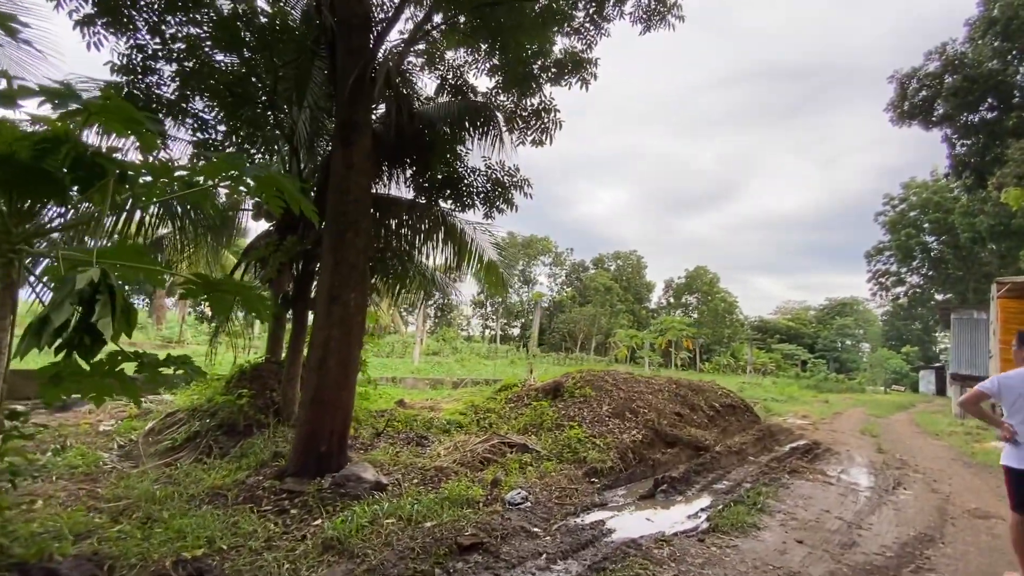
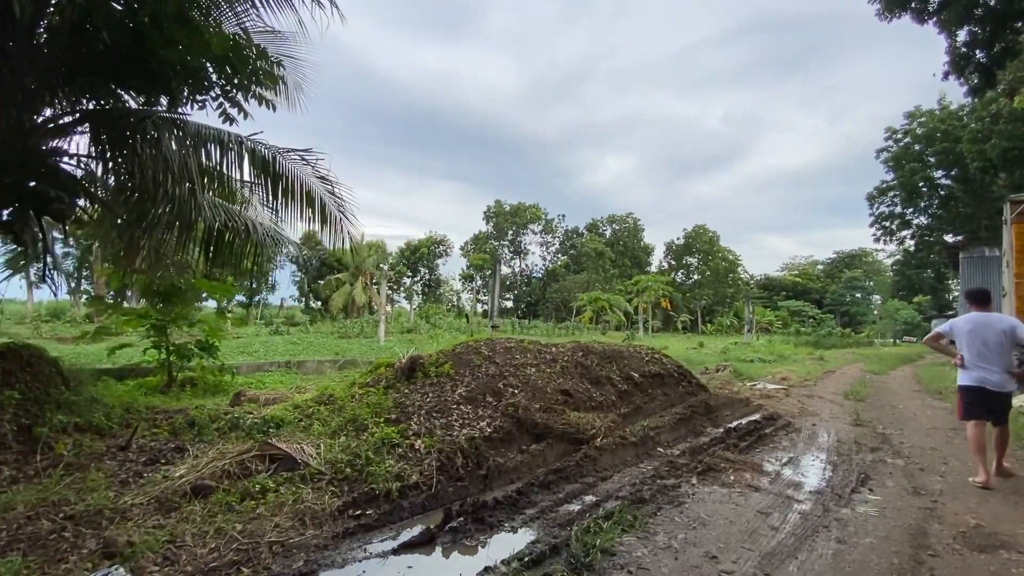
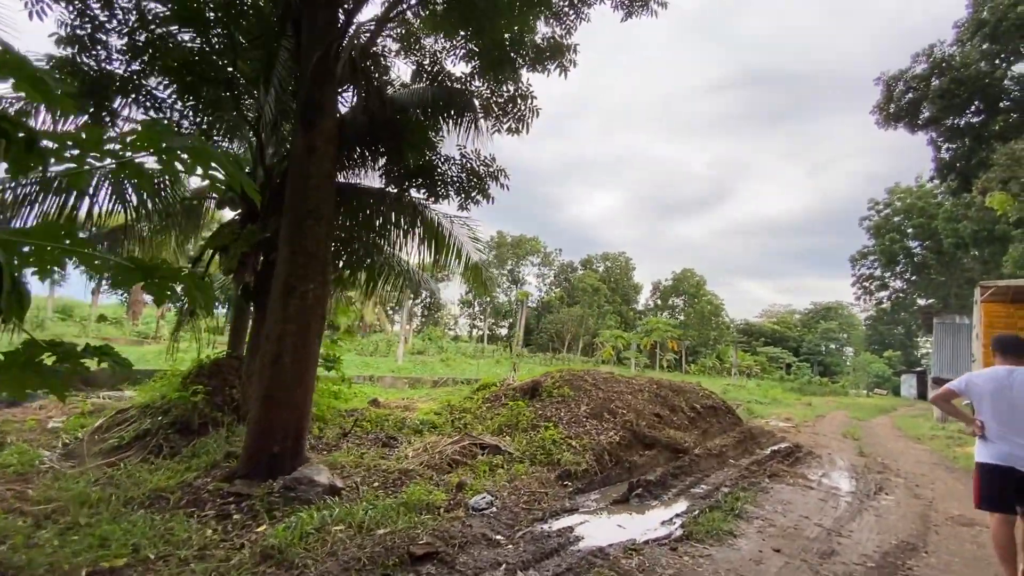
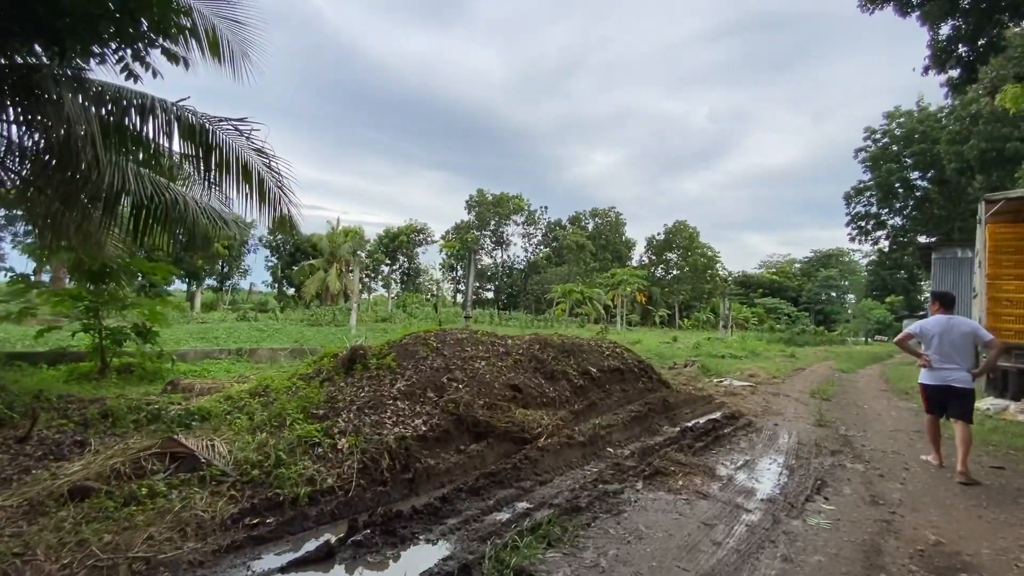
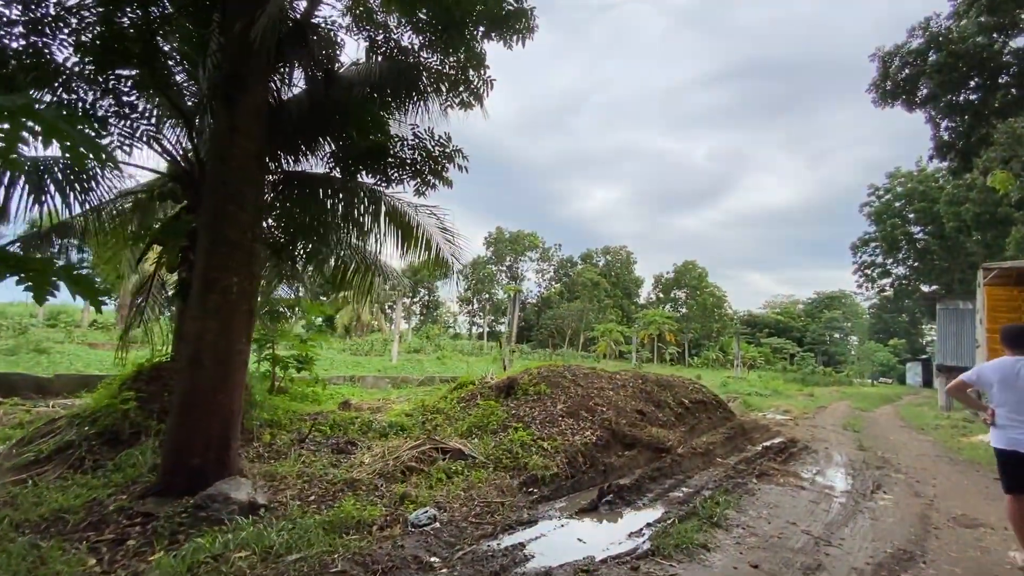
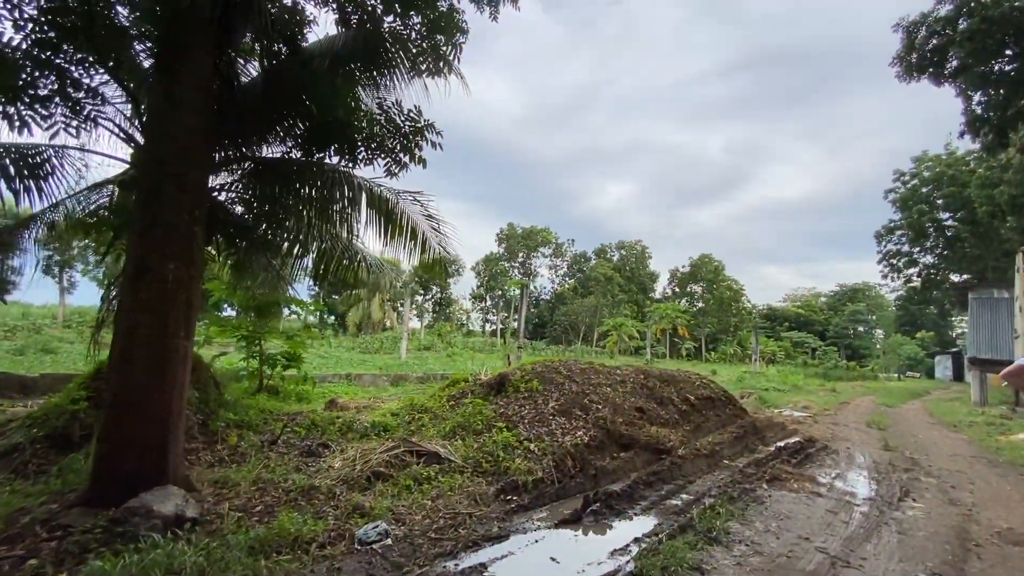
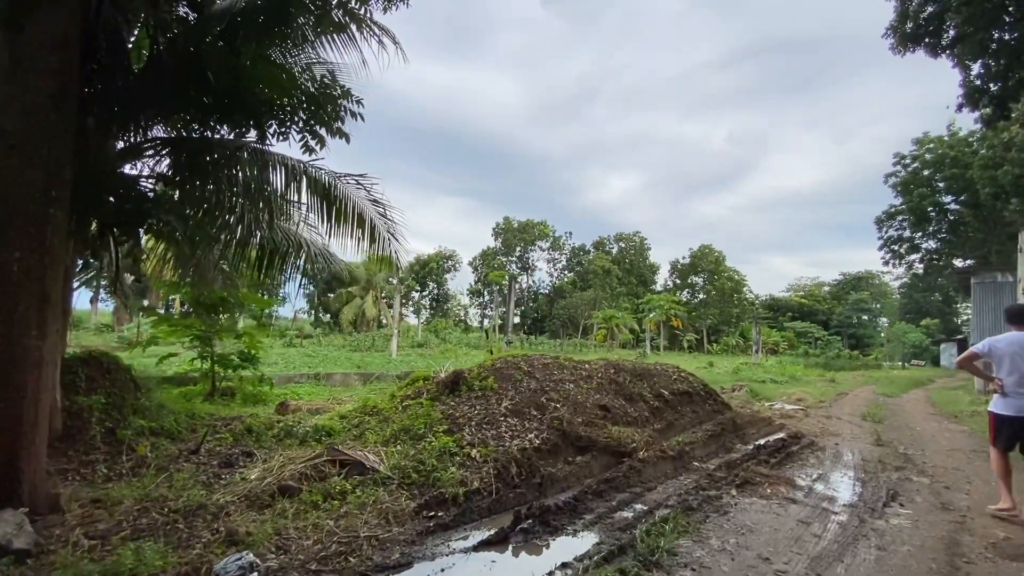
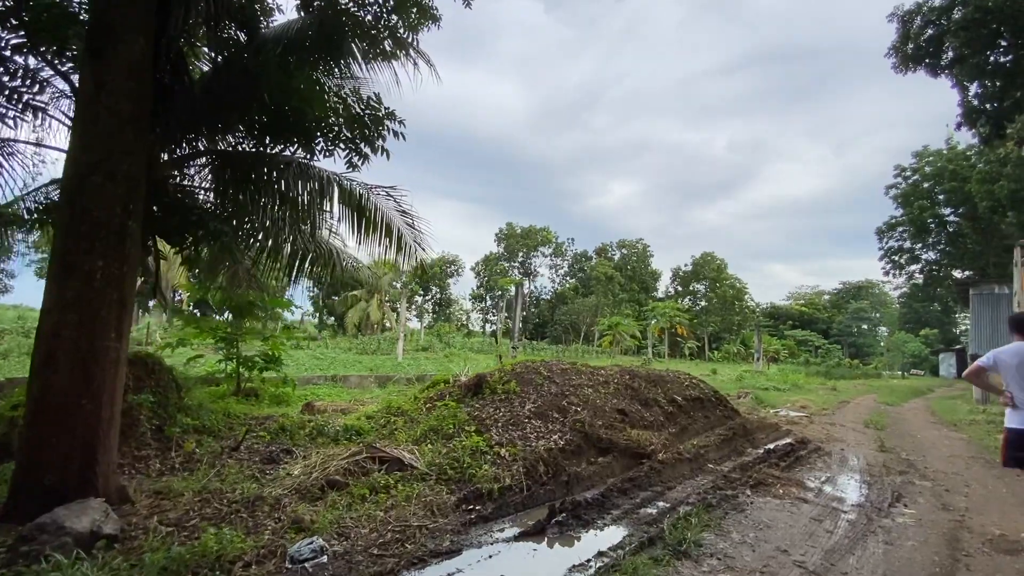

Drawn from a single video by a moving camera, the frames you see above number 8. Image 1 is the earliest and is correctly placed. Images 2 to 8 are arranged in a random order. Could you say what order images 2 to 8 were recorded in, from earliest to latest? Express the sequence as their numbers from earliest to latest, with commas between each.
3, 5, 6, 8, 7, 2, 4
